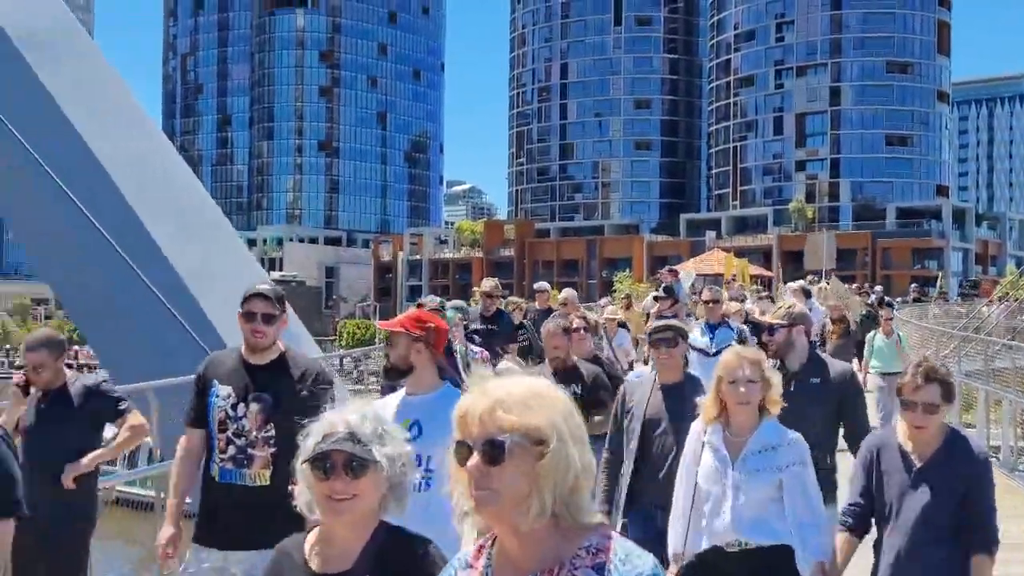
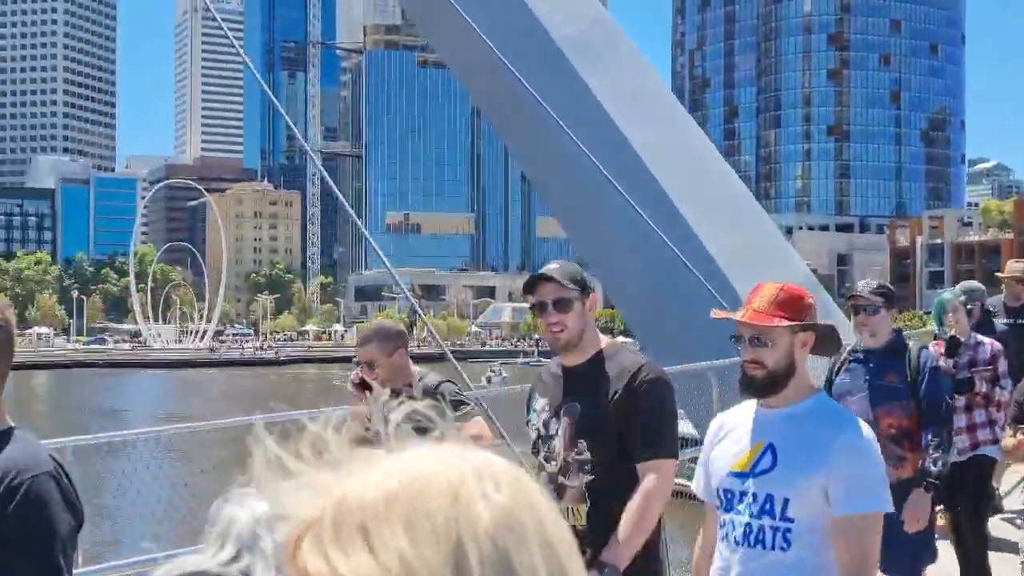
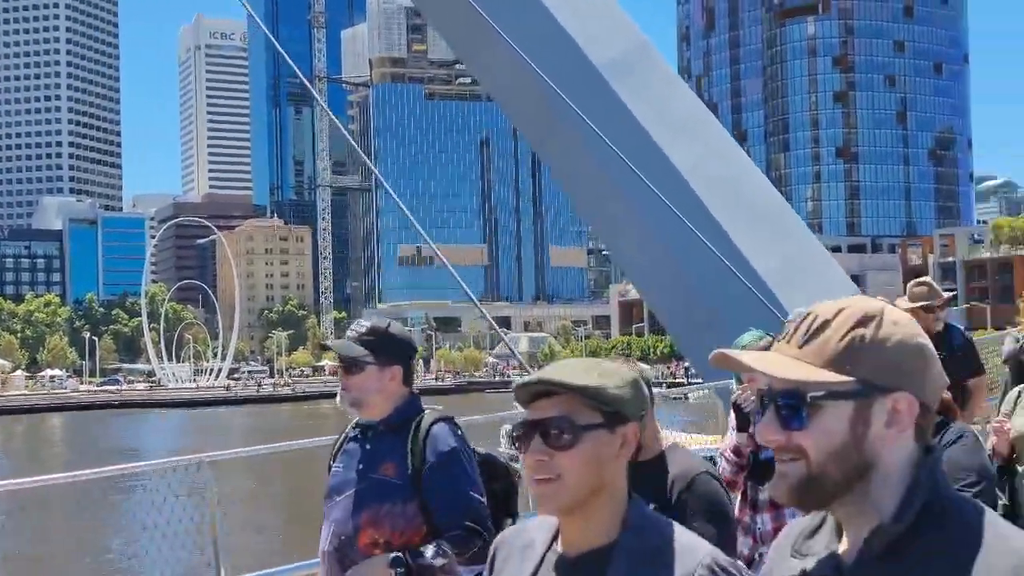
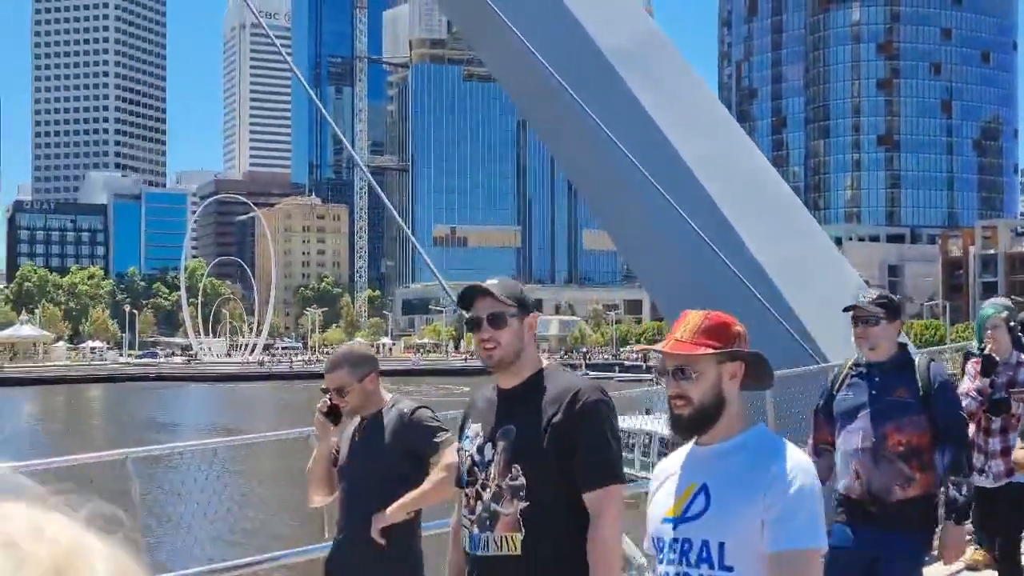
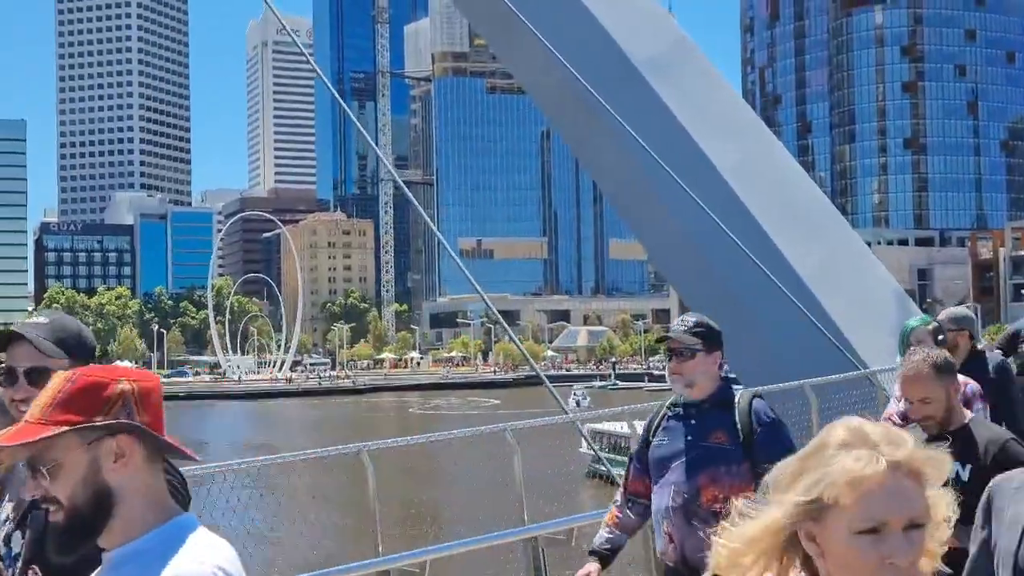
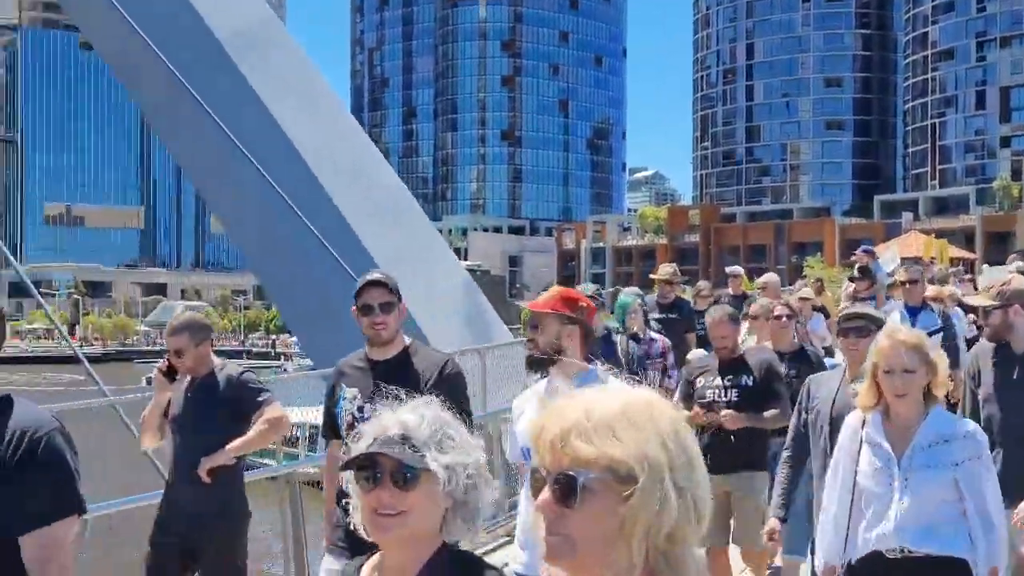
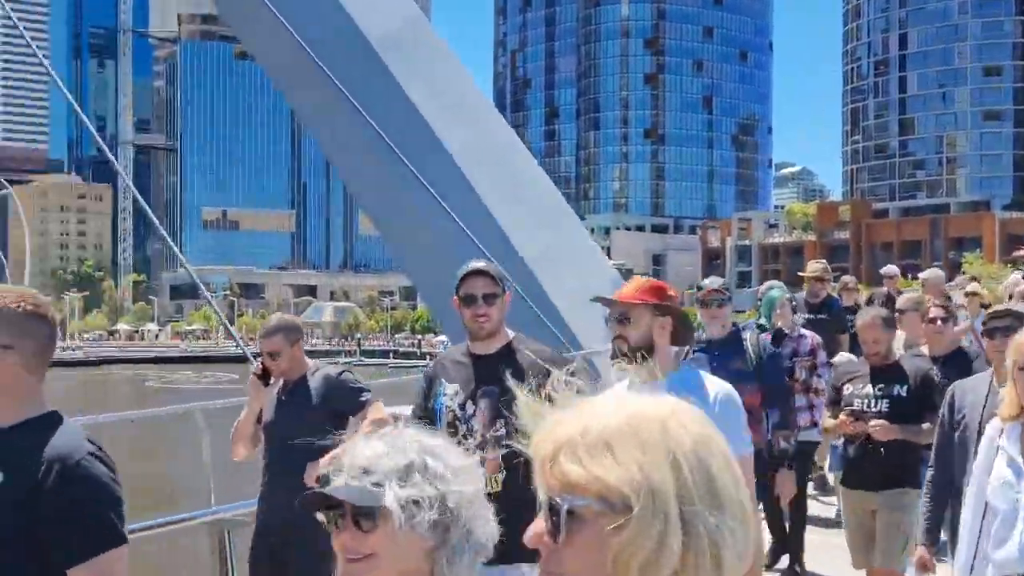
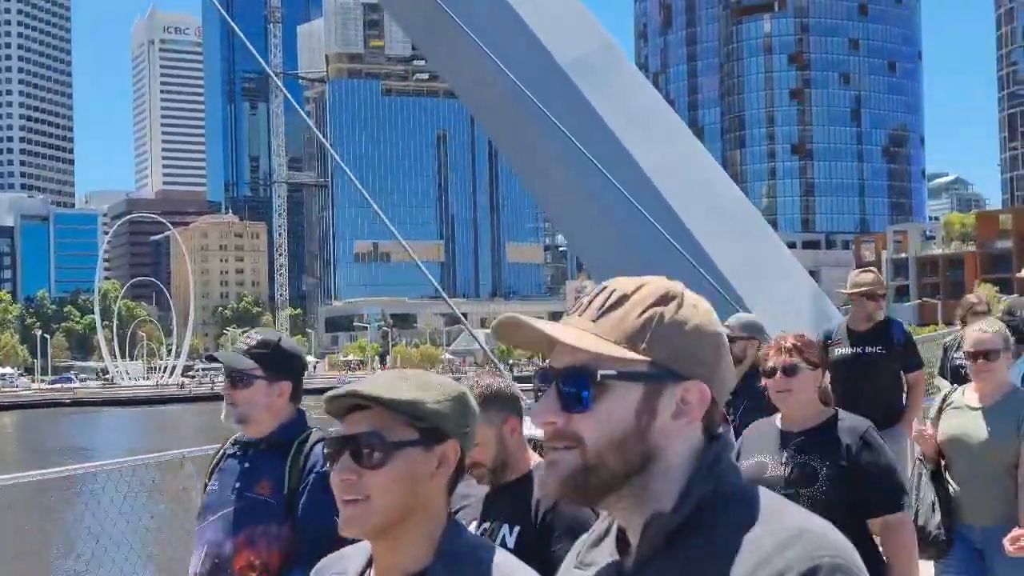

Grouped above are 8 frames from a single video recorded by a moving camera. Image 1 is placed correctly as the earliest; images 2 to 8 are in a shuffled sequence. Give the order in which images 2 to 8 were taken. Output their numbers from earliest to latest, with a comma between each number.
6, 7, 2, 4, 5, 3, 8
